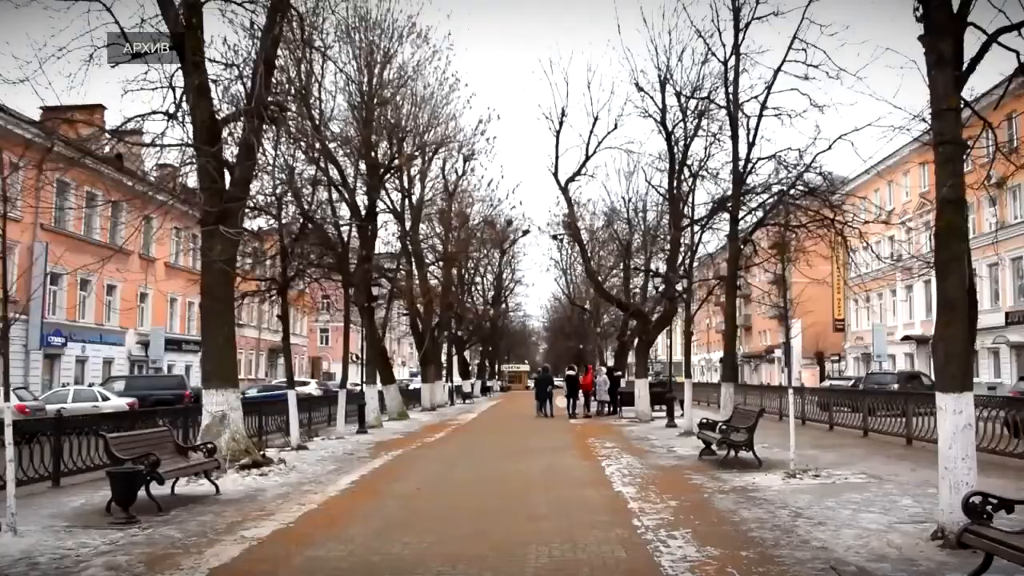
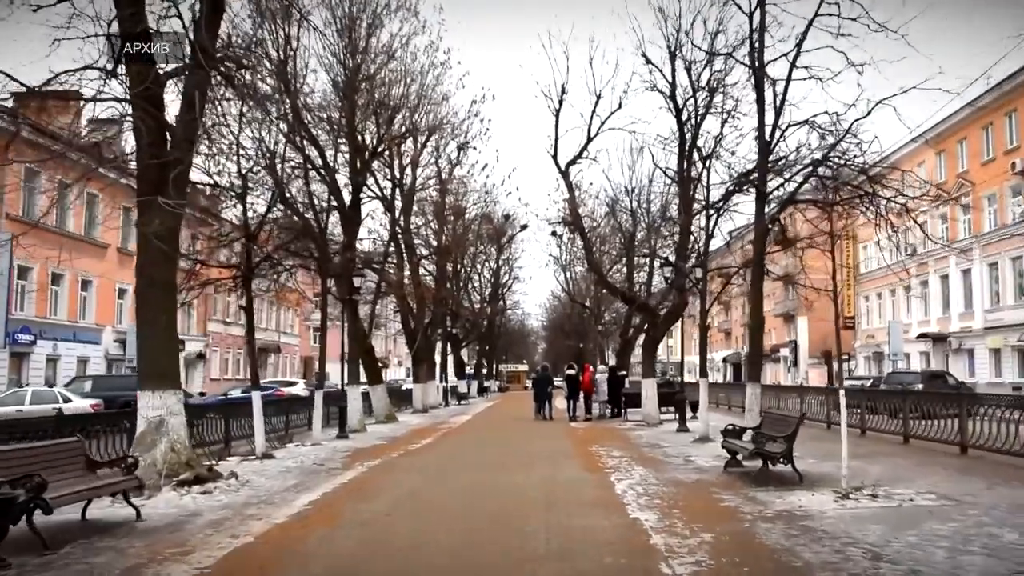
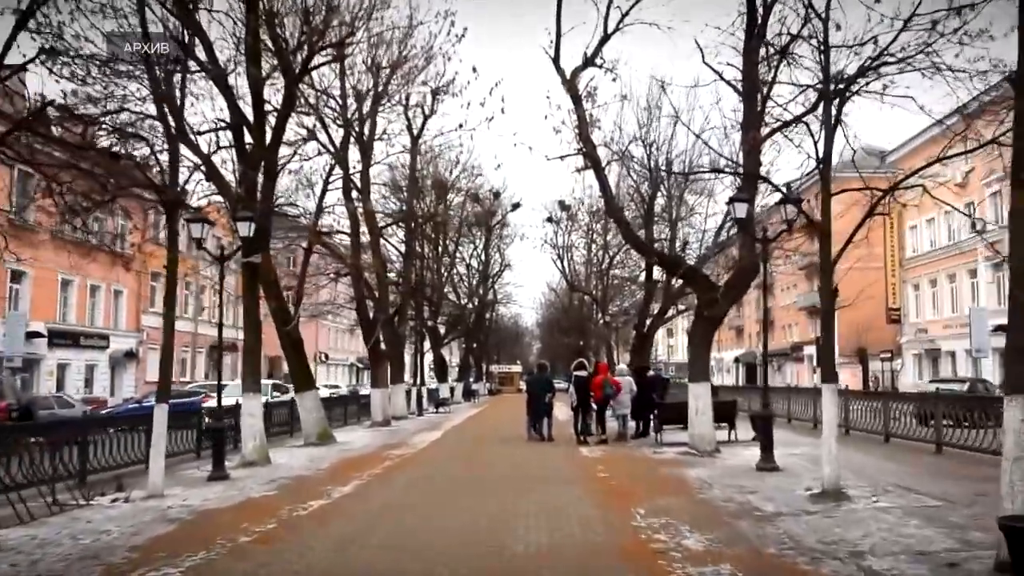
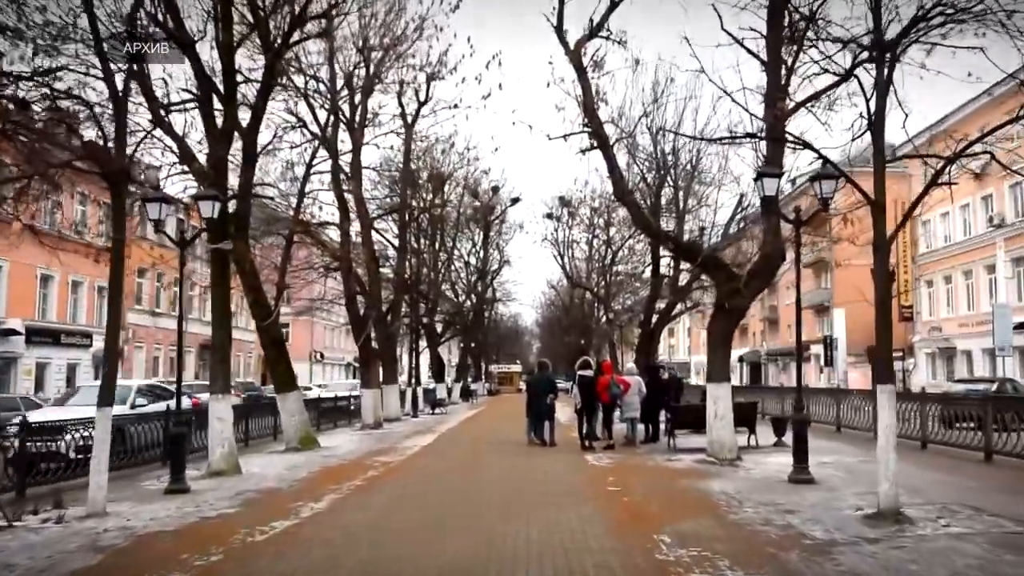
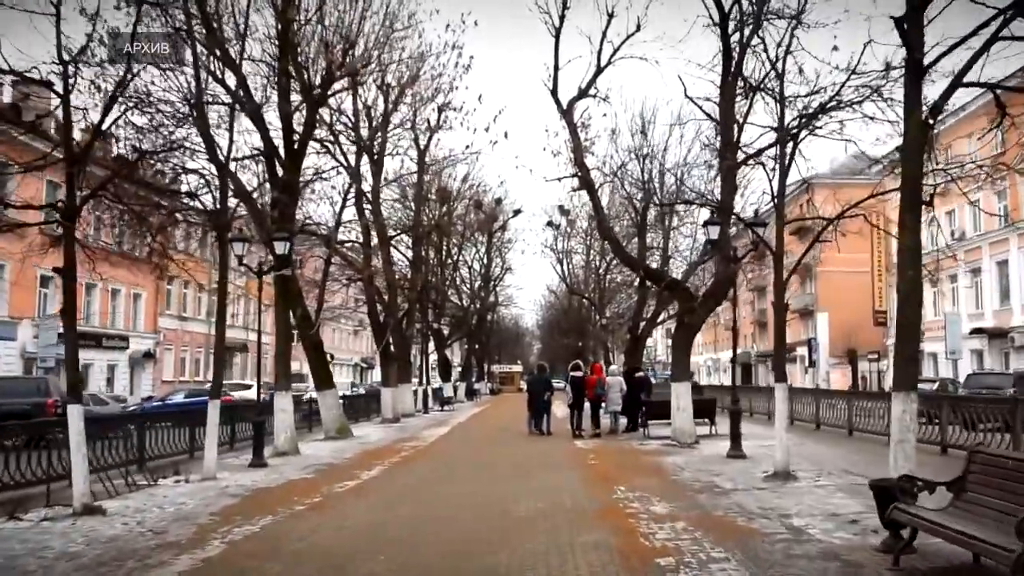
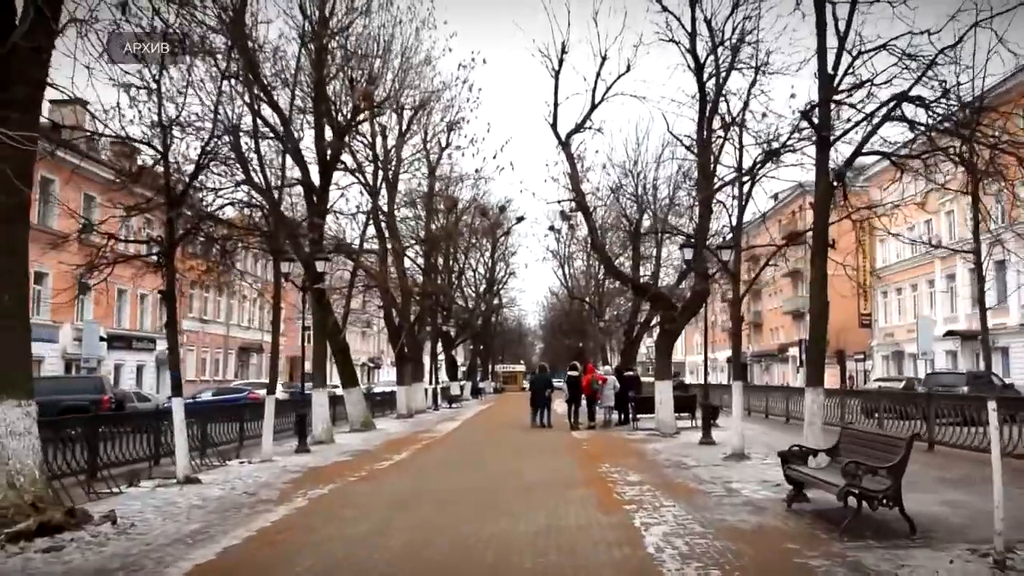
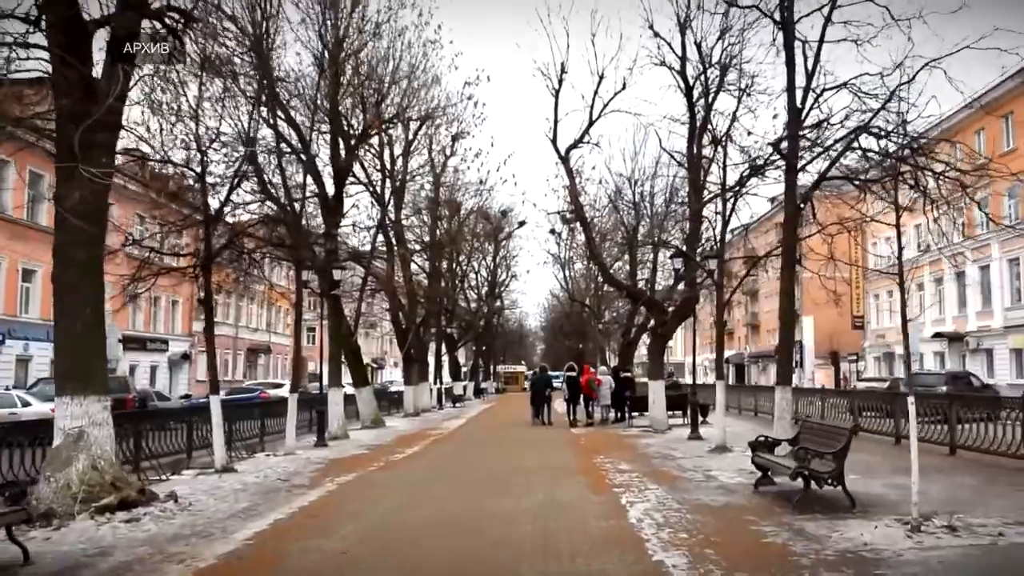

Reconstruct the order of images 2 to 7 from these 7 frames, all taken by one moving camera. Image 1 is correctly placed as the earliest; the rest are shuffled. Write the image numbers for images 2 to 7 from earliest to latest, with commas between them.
2, 7, 6, 5, 3, 4
